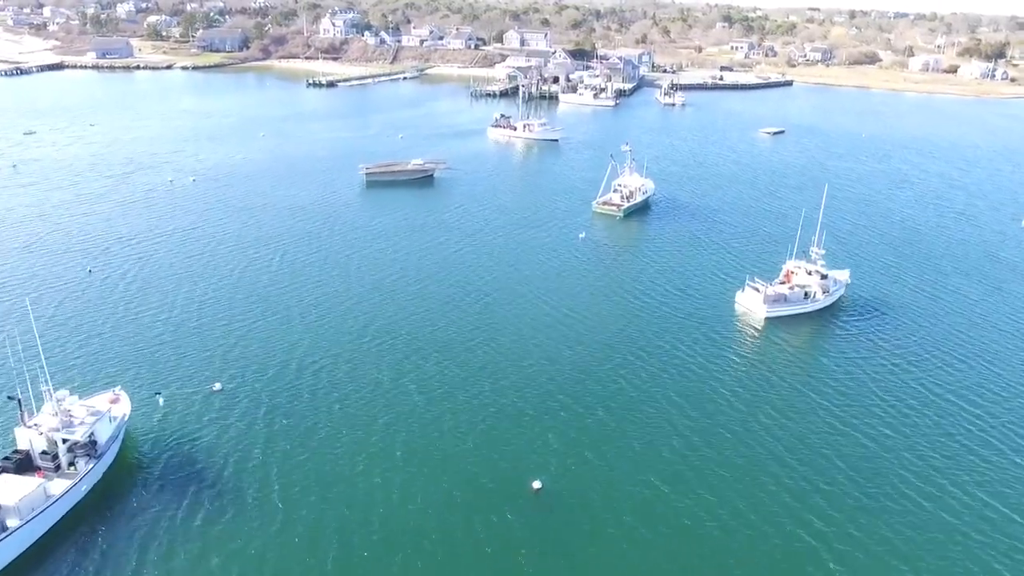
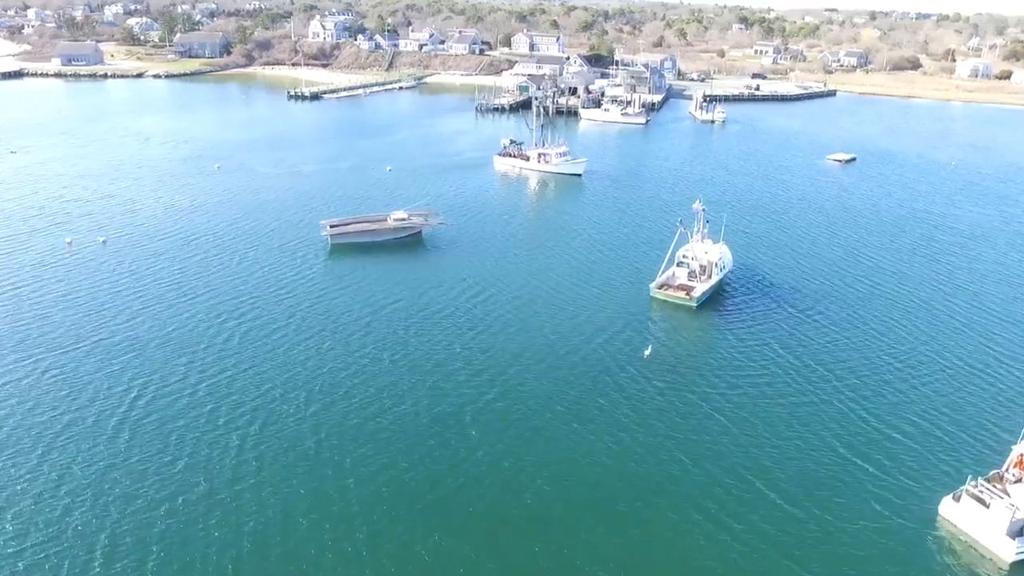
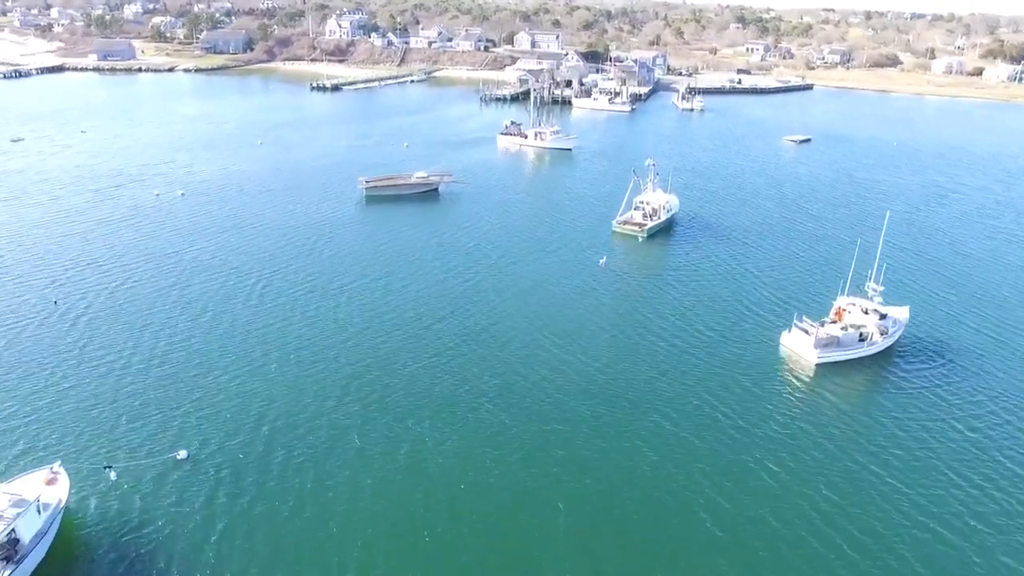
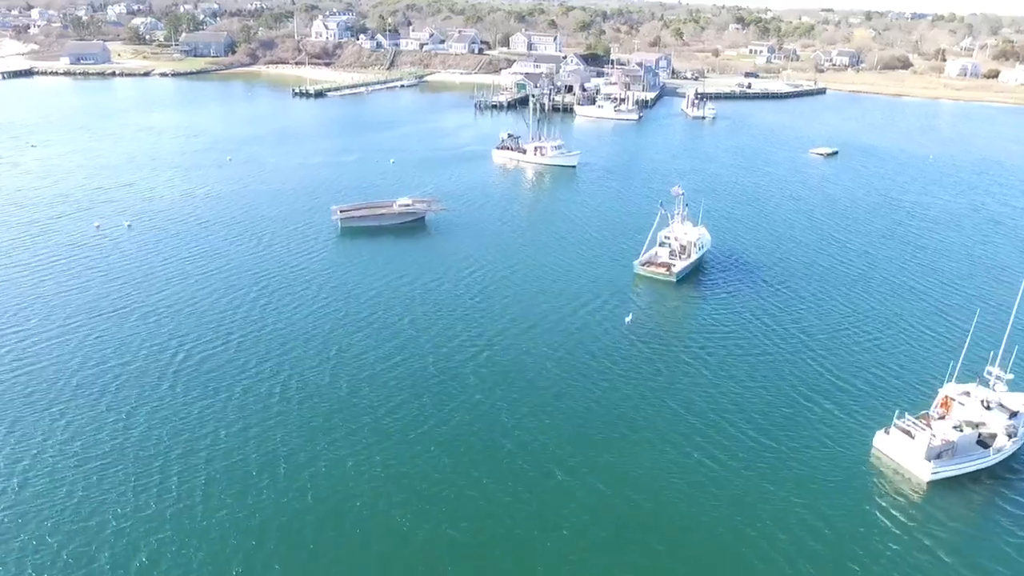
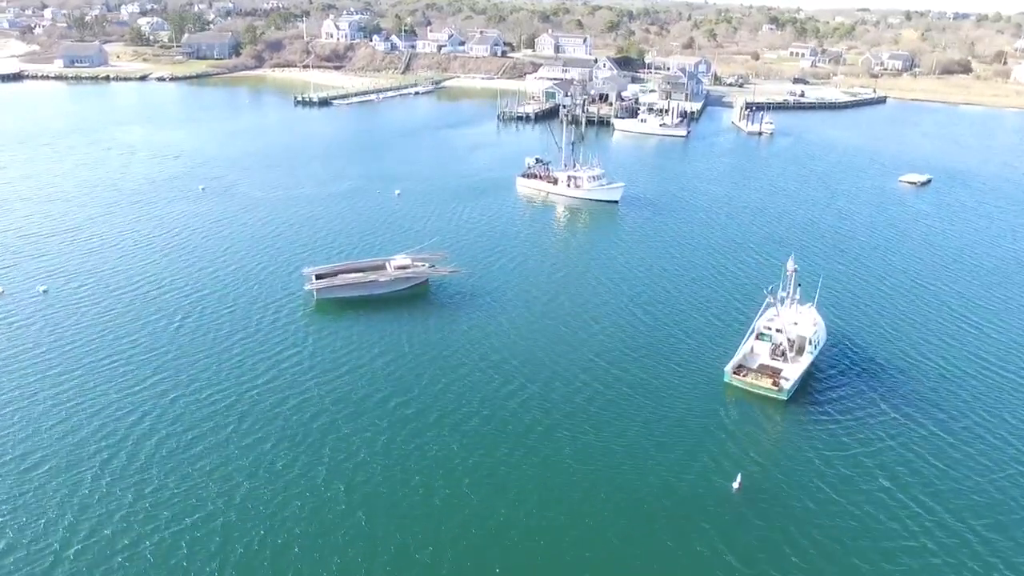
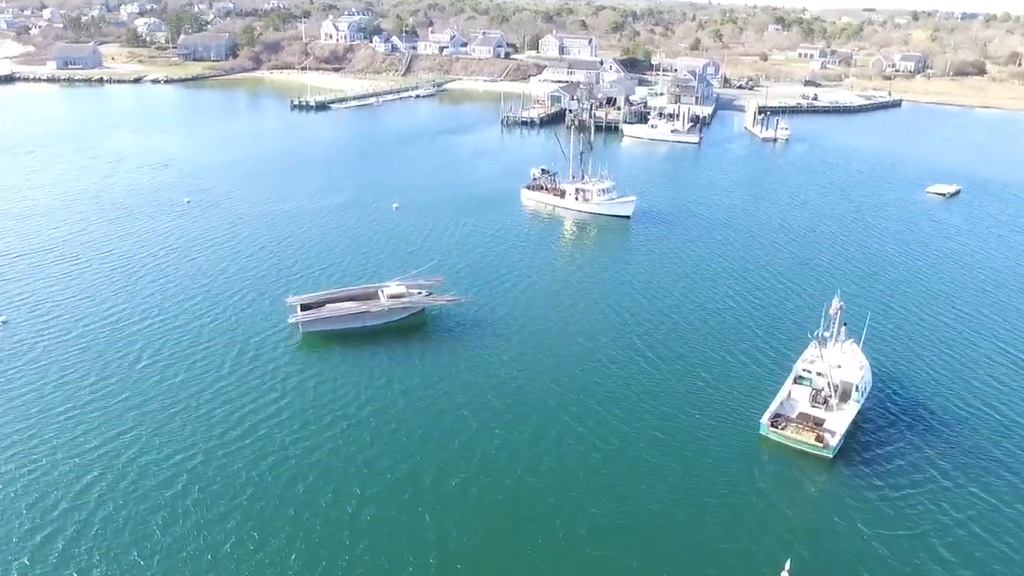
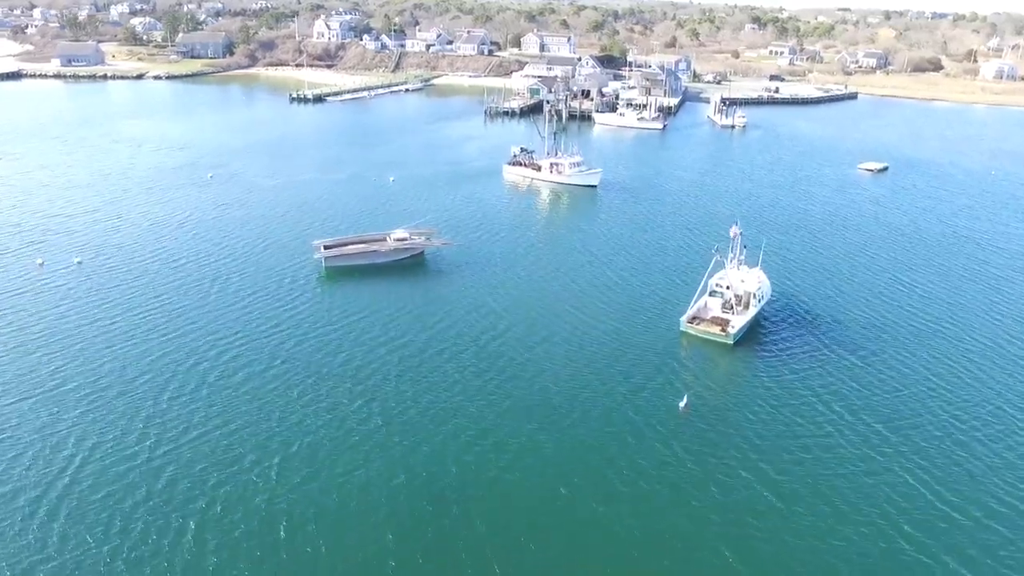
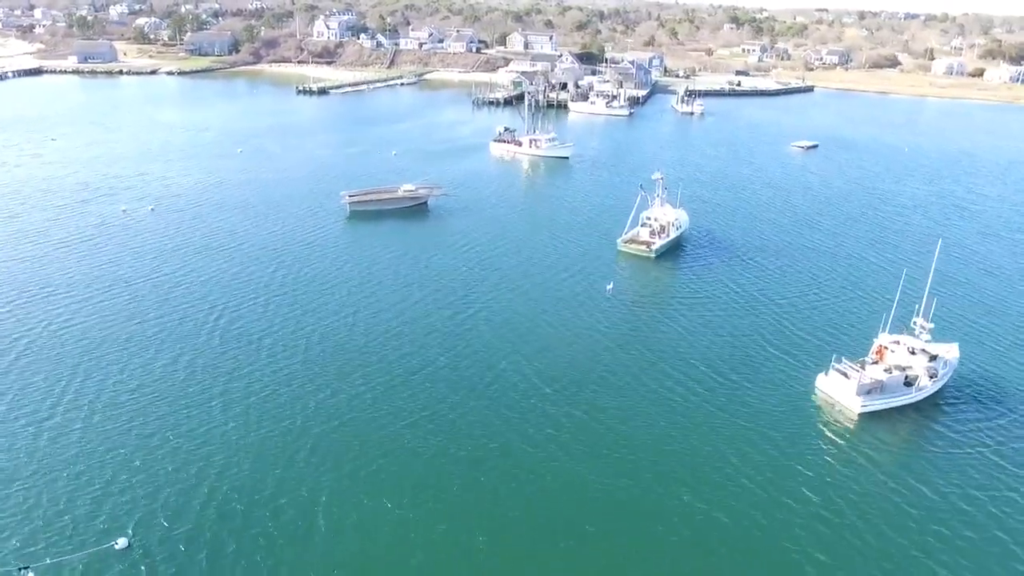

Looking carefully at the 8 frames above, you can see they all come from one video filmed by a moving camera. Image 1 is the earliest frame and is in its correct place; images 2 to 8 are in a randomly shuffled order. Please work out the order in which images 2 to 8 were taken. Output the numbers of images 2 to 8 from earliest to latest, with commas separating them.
3, 8, 4, 2, 7, 5, 6
